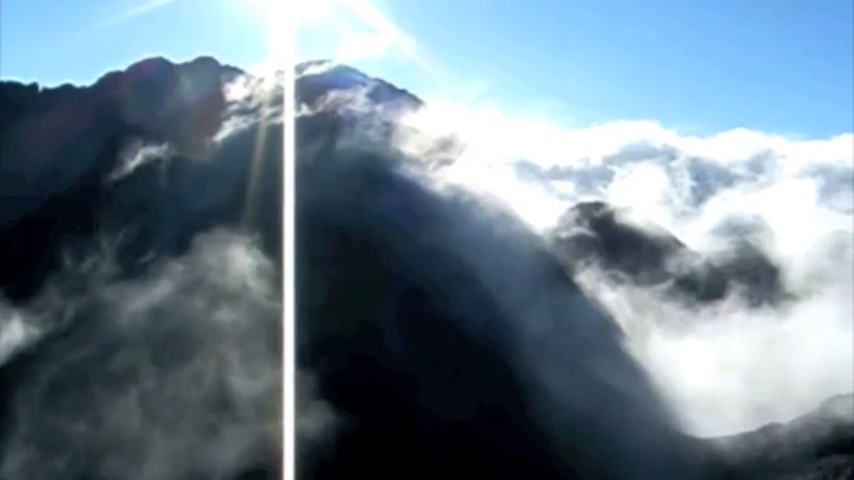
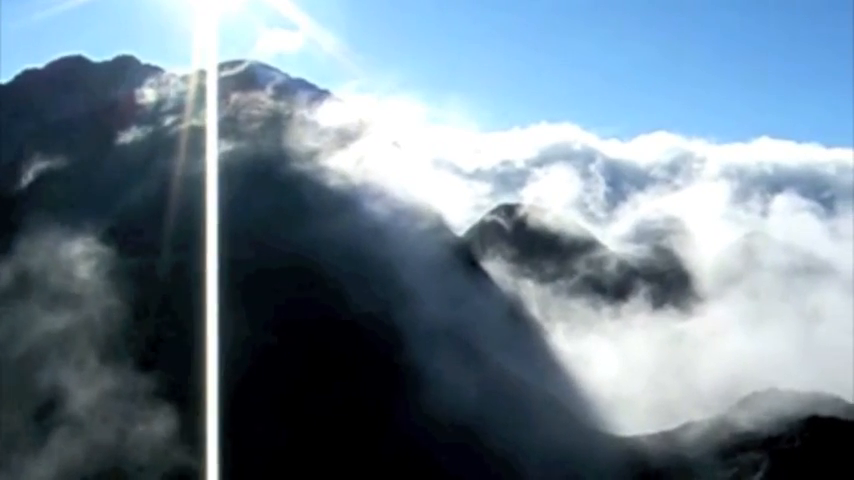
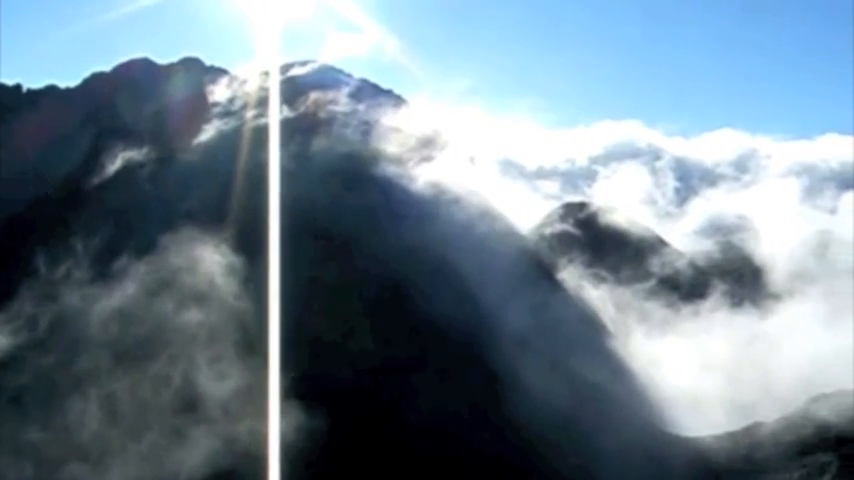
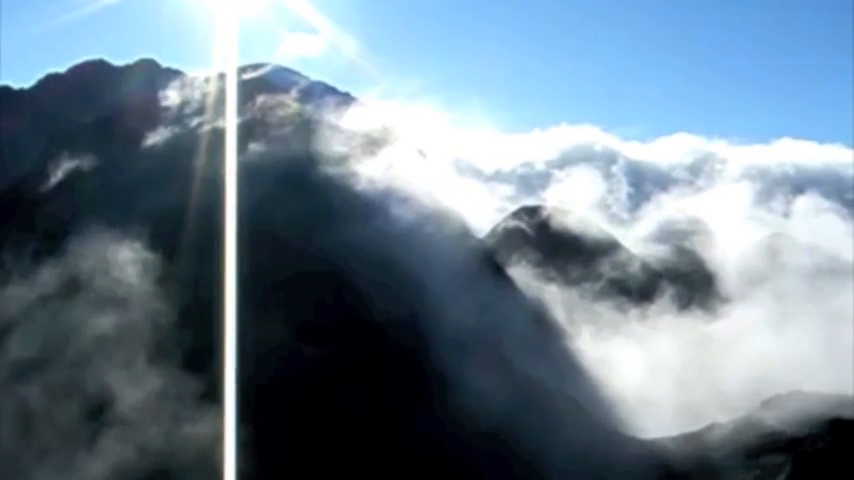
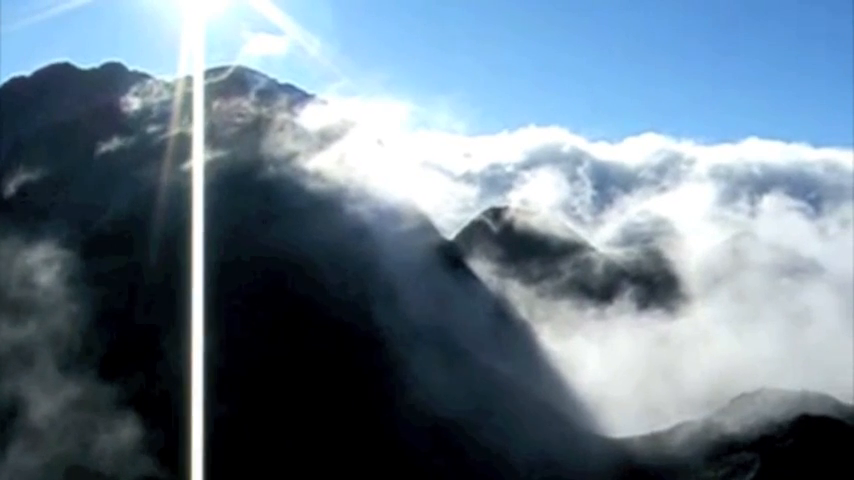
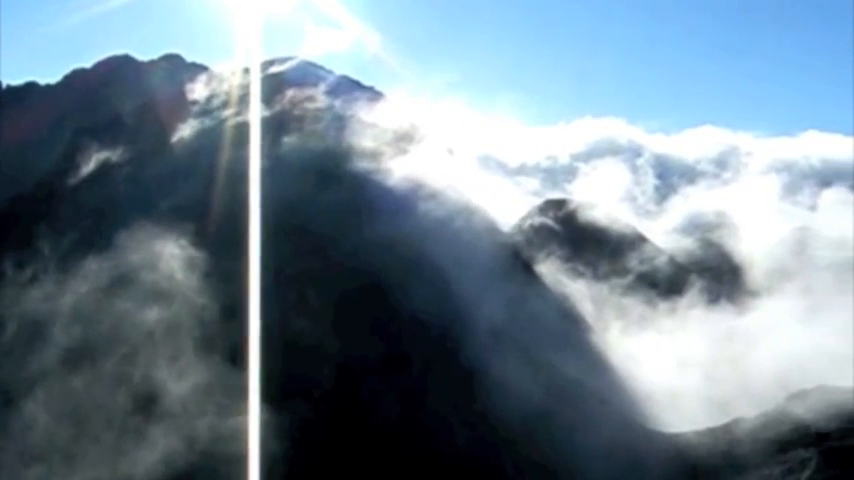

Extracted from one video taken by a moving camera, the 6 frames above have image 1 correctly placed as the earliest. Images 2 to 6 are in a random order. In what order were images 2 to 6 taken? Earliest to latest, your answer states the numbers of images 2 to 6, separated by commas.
3, 6, 4, 2, 5
